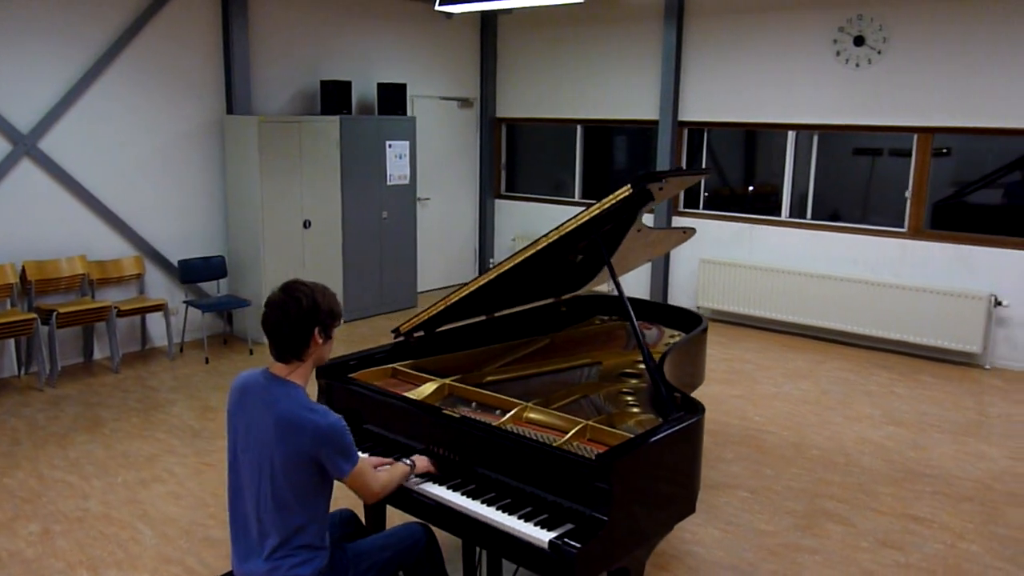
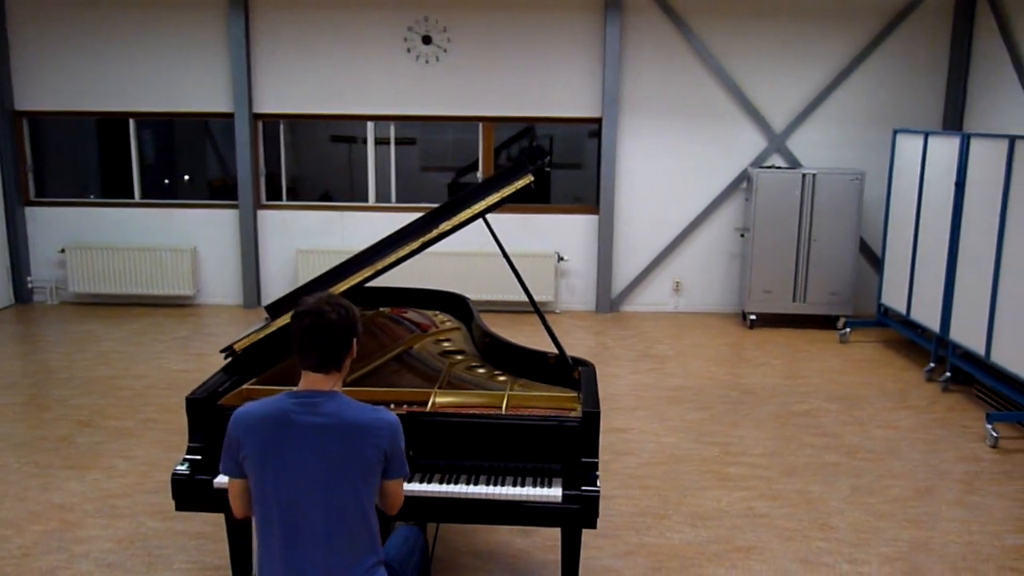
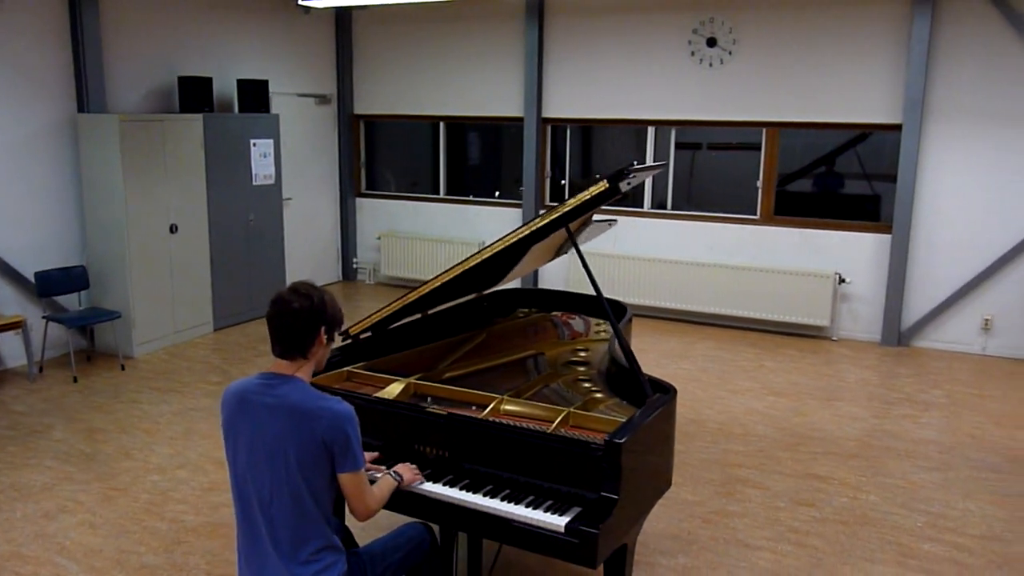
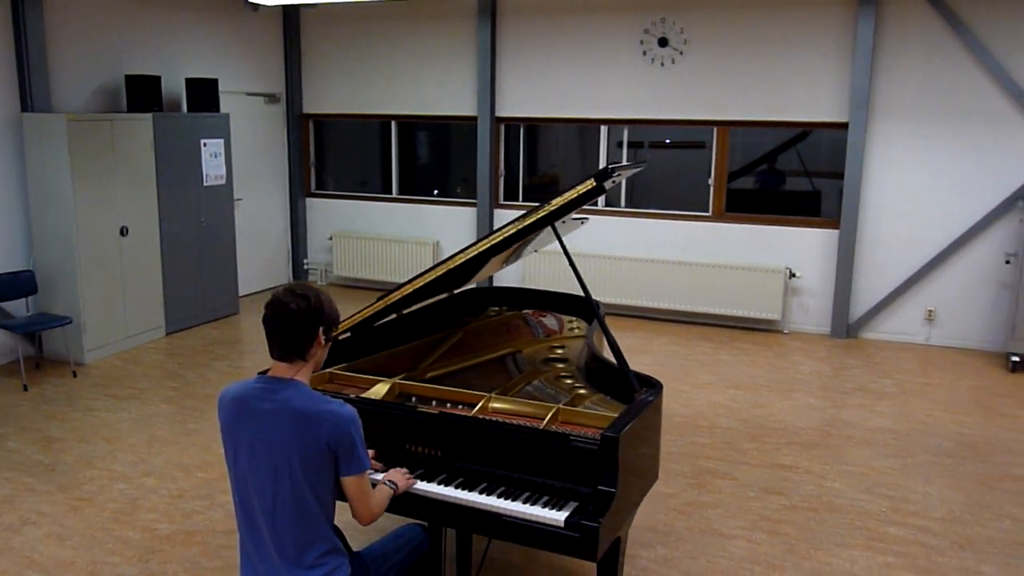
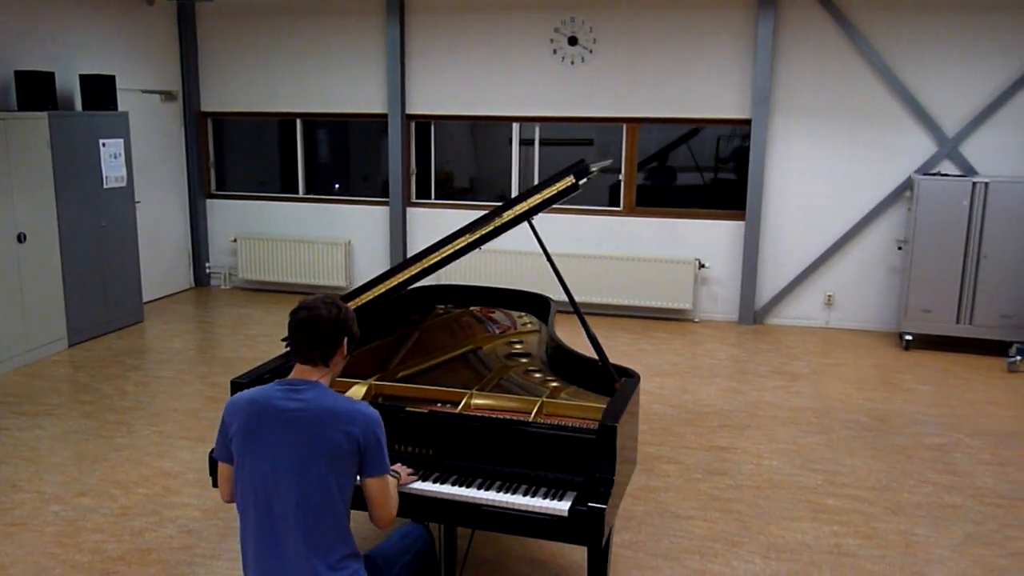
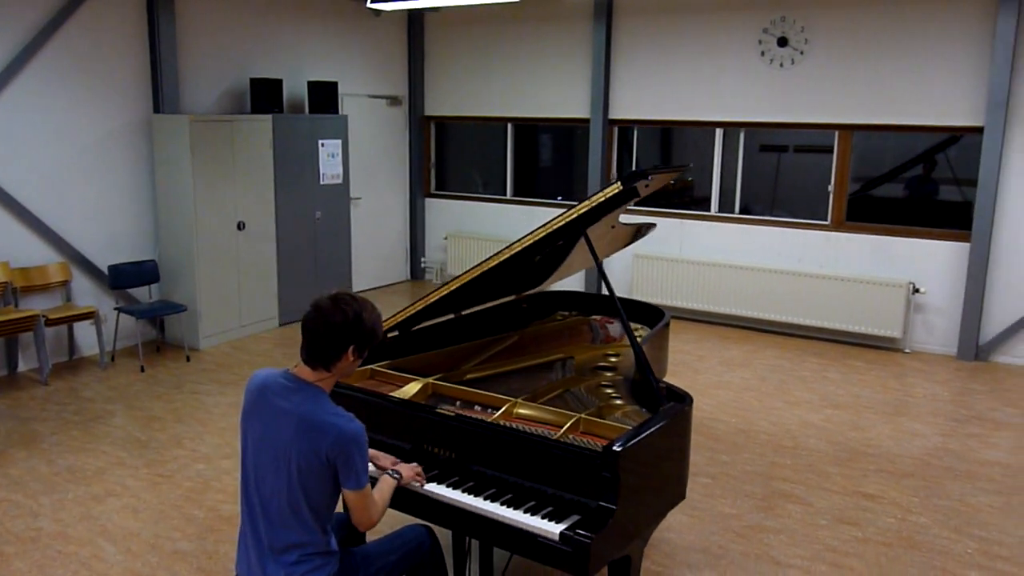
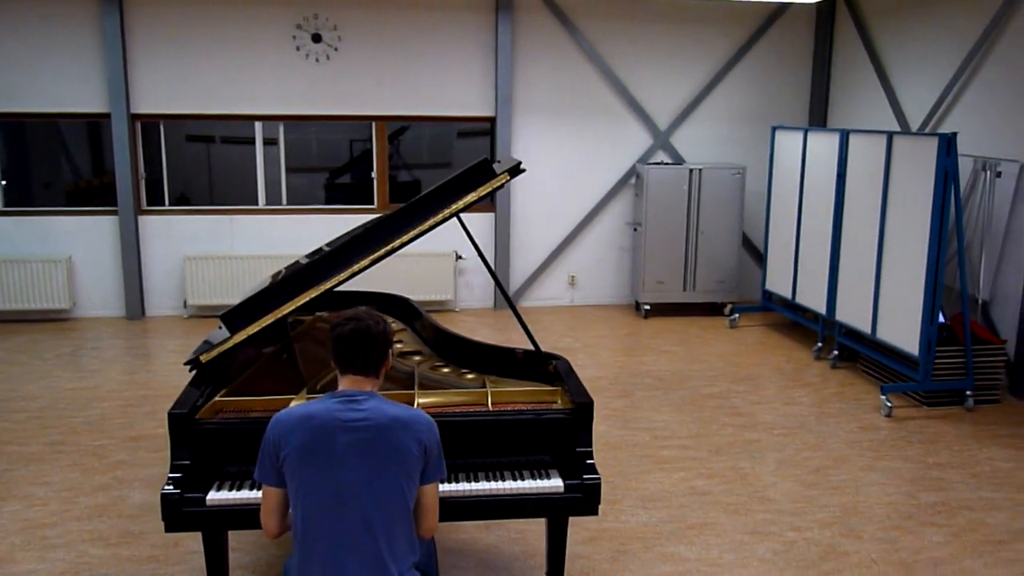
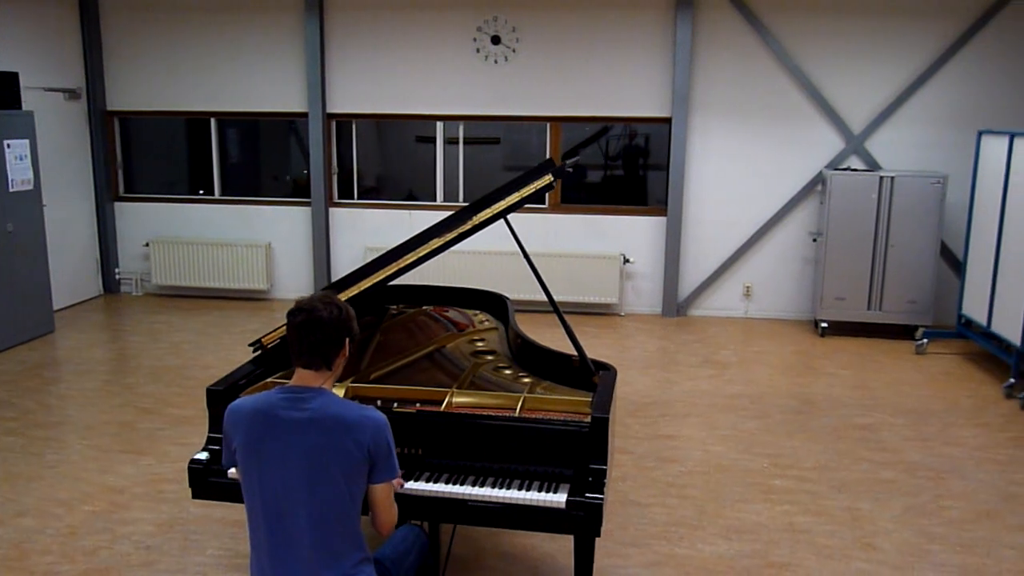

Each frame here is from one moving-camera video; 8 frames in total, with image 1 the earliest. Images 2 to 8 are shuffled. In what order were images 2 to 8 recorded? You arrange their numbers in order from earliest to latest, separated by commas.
6, 3, 4, 5, 8, 2, 7
